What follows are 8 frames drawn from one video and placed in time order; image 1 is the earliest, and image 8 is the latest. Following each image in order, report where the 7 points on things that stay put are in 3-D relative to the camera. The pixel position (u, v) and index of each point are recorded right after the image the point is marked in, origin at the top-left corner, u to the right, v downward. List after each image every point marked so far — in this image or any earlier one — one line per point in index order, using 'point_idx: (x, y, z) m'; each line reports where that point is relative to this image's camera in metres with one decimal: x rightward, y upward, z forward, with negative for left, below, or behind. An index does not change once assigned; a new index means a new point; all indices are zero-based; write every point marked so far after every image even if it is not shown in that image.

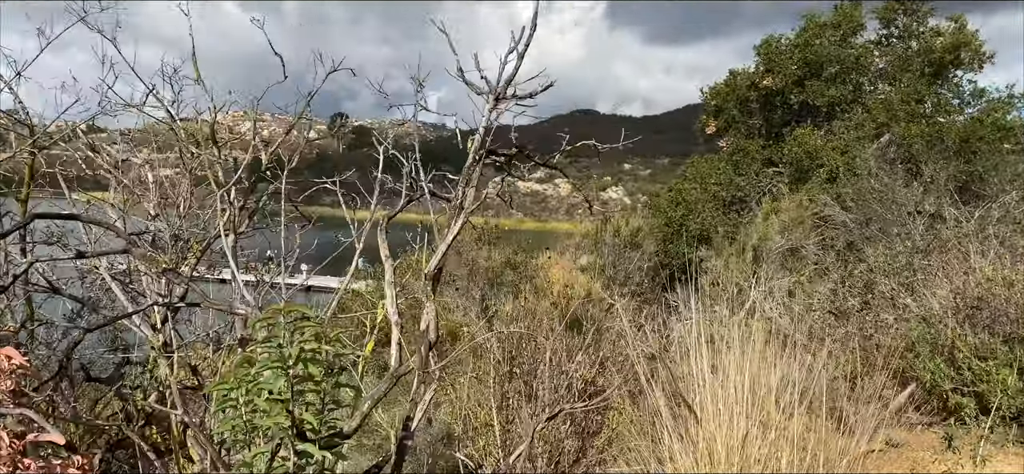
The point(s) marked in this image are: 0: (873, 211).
0: (+3.0, +0.2, +6.6) m
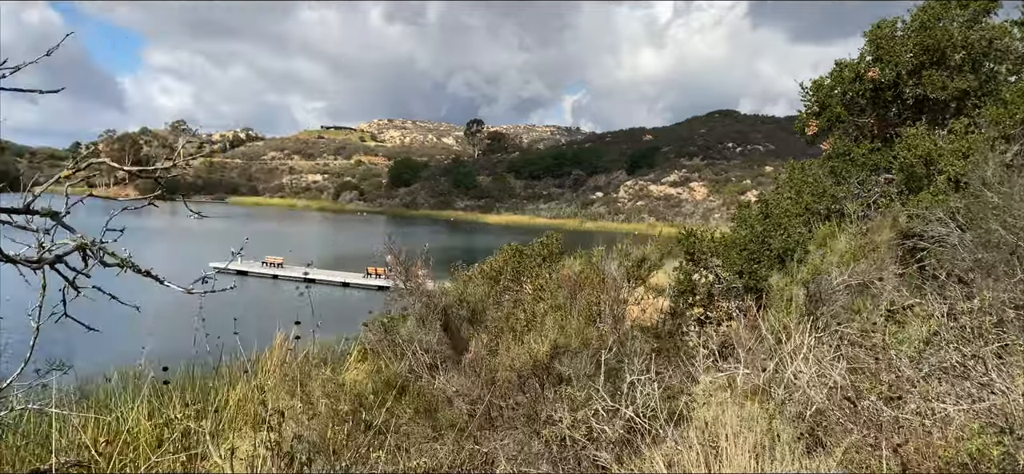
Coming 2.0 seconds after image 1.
0: (+3.1, 0.0, +5.2) m
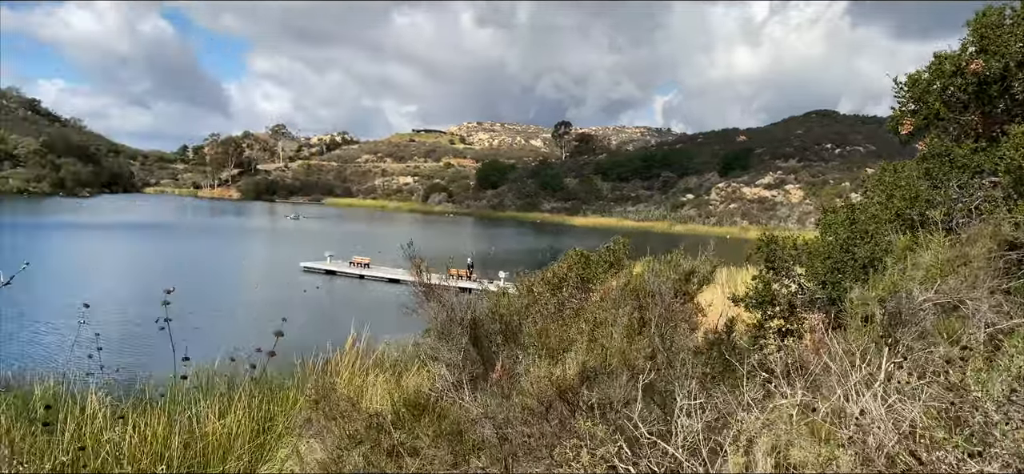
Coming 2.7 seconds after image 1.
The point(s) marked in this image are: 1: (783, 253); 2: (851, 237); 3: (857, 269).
0: (+3.4, 0.0, +4.5) m
1: (+3.1, -0.2, +9.1) m
2: (+3.4, 0.0, +7.9) m
3: (+3.3, -0.3, +7.6) m
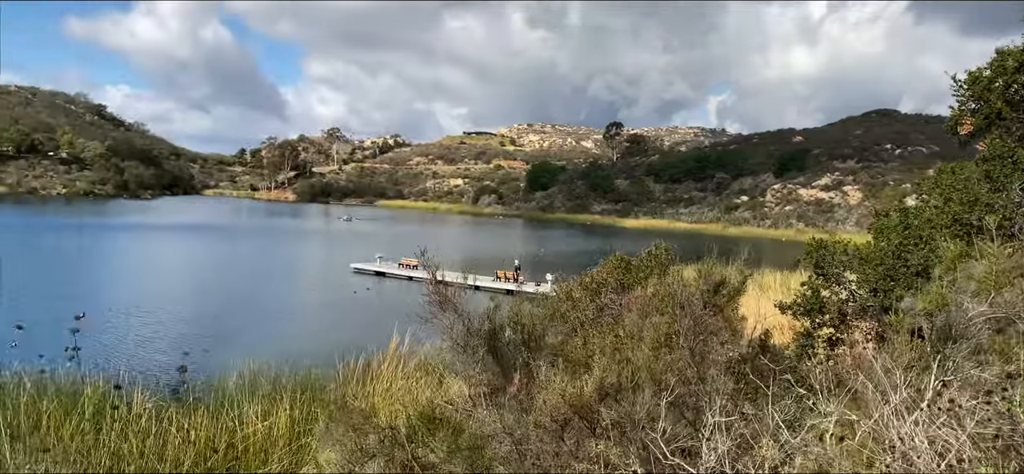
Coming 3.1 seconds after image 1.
0: (+3.5, -0.1, +4.1) m
1: (+3.5, -0.2, +8.7) m
2: (+3.7, -0.1, +7.5) m
3: (+3.6, -0.4, +7.2) m
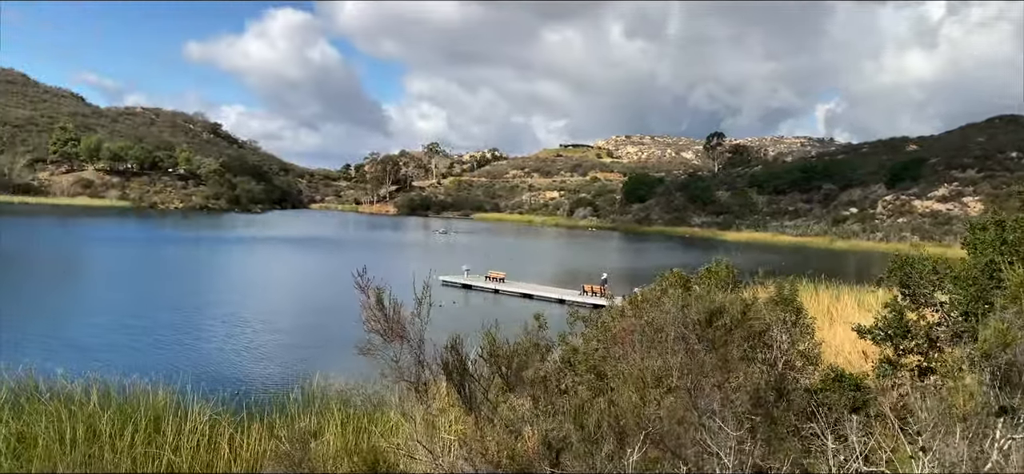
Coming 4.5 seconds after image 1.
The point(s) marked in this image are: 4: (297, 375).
0: (+3.4, -0.2, +3.2) m
1: (+4.0, -0.4, +7.8) m
2: (+4.0, -0.2, +6.5) m
3: (+3.9, -0.5, +6.2) m
4: (-4.6, -2.8, +16.0) m
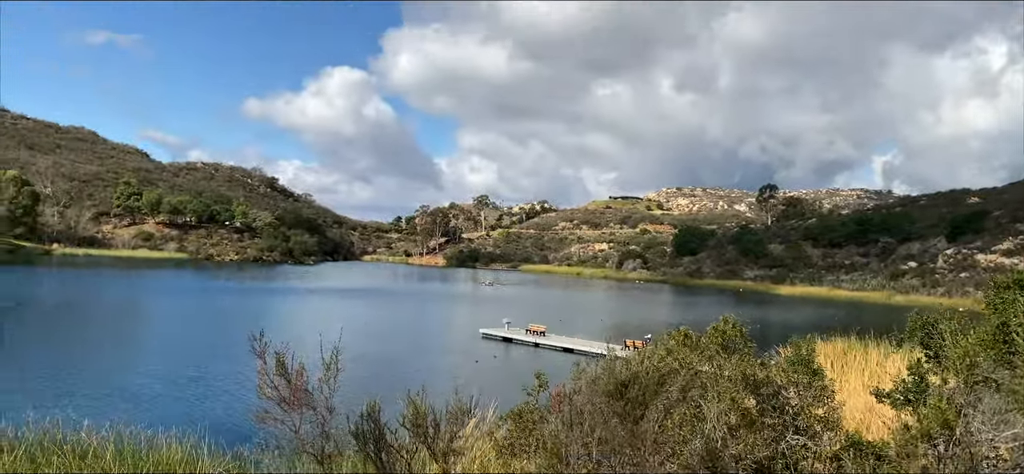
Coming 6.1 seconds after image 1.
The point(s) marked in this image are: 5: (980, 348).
0: (+3.1, -0.4, +2.8) m
1: (+4.0, -0.9, +7.3) m
2: (+4.0, -0.6, +6.1) m
3: (+3.8, -0.9, +5.8) m
4: (-4.1, -3.9, +15.9) m
5: (+3.7, -0.9, +6.0) m
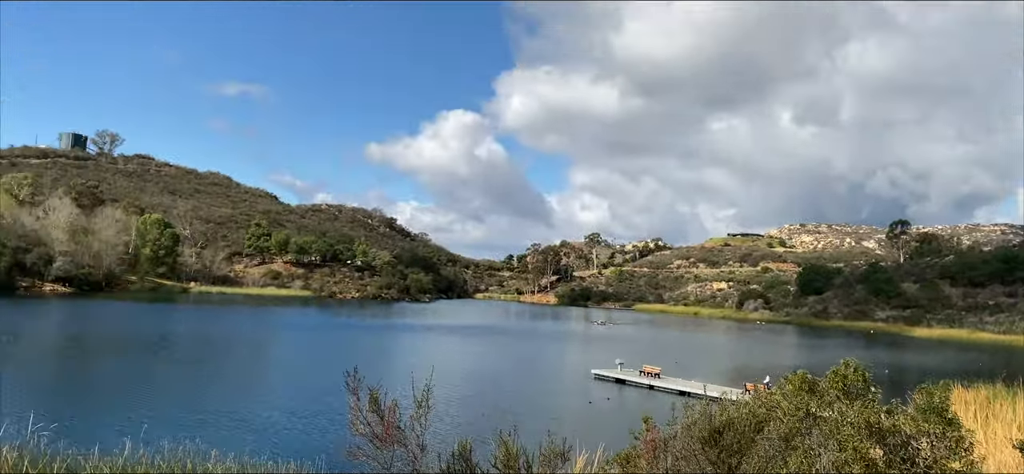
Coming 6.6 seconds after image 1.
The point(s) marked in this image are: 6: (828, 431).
0: (+3.4, -0.5, +2.3) m
1: (+4.9, -1.2, +6.6) m
2: (+4.7, -0.9, +5.4) m
3: (+4.5, -1.2, +5.1) m
4: (-1.9, -4.7, +16.1) m
5: (+4.4, -1.1, +5.3) m
6: (+2.6, -1.6, +6.5) m
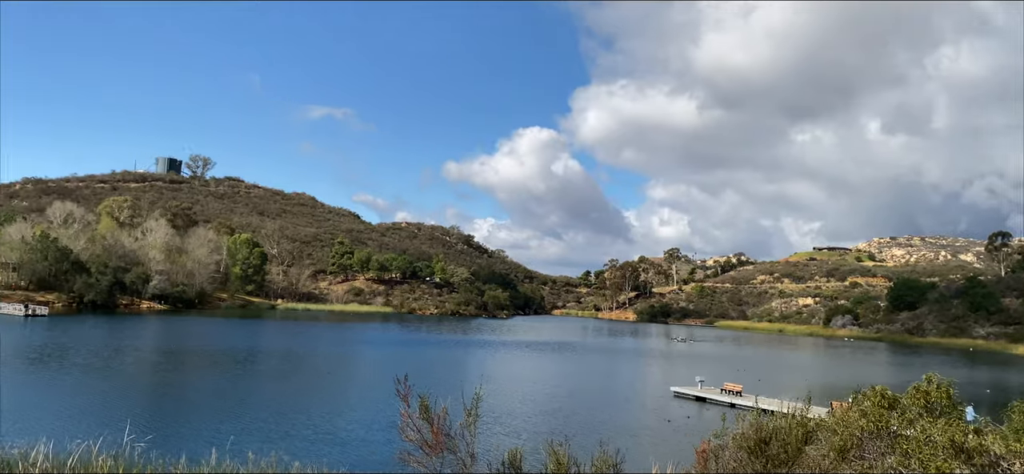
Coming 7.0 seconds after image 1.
0: (+3.5, -0.5, +2.0) m
1: (+5.4, -1.3, +6.1) m
2: (+5.1, -0.9, +4.9) m
3: (+4.9, -1.2, +4.7) m
4: (-0.4, -5.0, +16.1) m
5: (+4.8, -1.2, +4.9) m
6: (+3.1, -1.7, +6.2) m
